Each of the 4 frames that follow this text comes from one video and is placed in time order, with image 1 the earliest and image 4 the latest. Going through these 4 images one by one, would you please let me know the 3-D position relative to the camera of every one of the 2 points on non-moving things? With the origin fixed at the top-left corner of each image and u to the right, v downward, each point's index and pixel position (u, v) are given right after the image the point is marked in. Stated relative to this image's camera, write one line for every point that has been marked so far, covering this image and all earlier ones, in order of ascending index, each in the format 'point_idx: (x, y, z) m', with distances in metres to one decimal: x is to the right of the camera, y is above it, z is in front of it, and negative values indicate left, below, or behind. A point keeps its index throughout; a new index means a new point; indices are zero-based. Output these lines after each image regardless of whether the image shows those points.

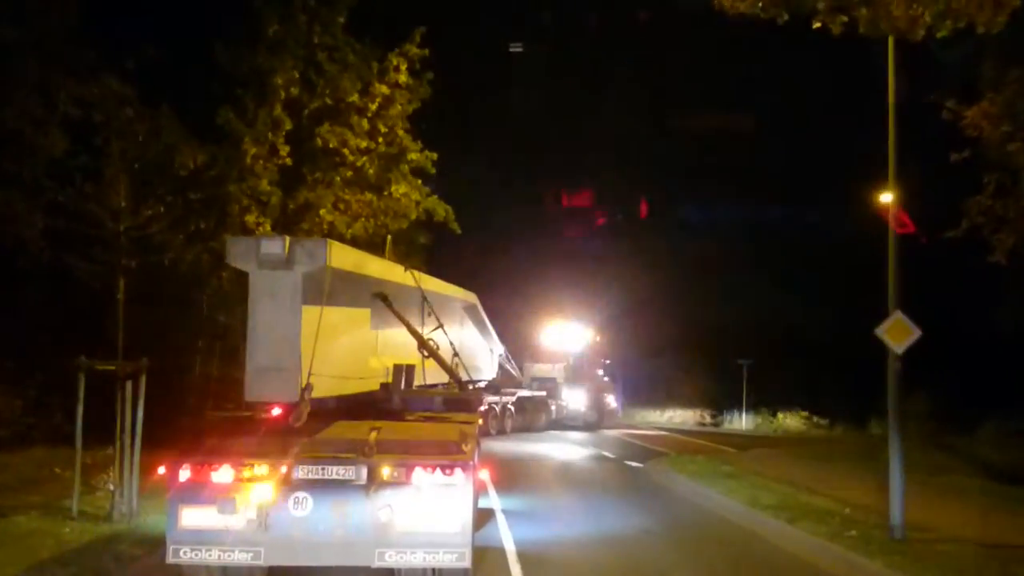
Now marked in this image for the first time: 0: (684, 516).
0: (+2.4, -3.0, +15.1) m
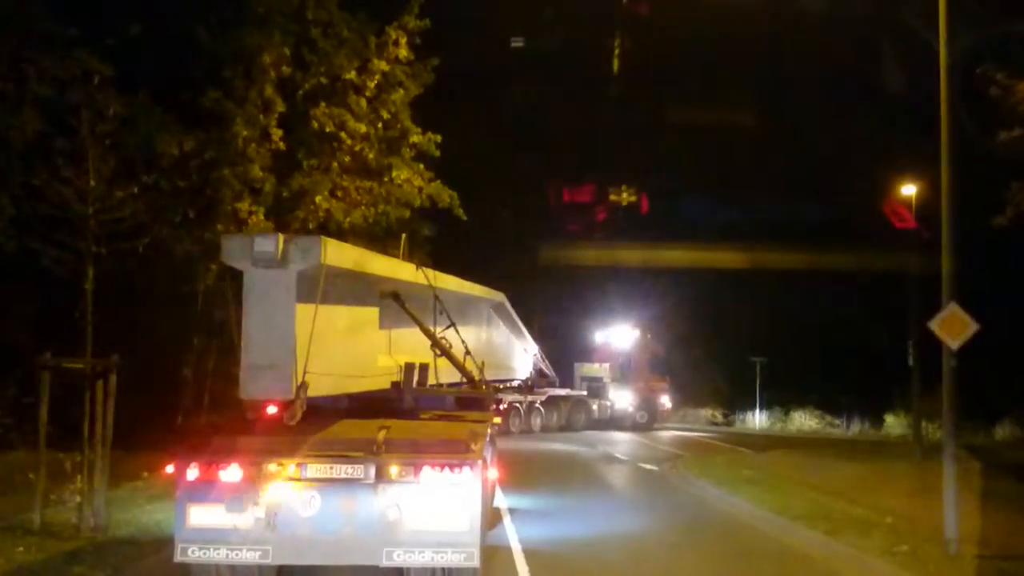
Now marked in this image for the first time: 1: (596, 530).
0: (+2.5, -2.9, +14.4) m
1: (+1.1, -2.9, +13.9) m
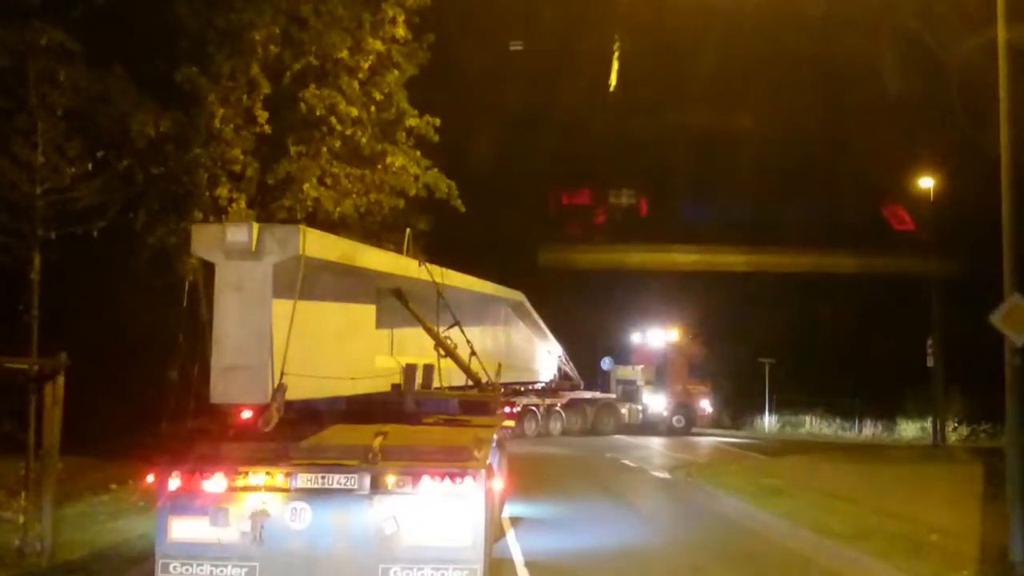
0: (+2.5, -2.9, +13.7) m
1: (+1.1, -2.9, +13.2) m
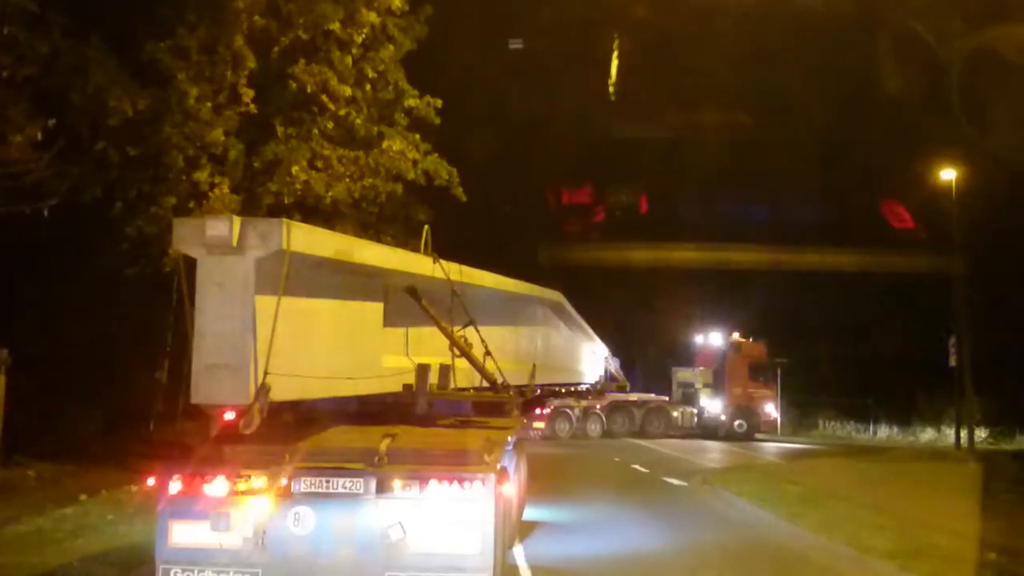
0: (+2.6, -2.9, +13.0) m
1: (+1.1, -2.8, +12.5) m
